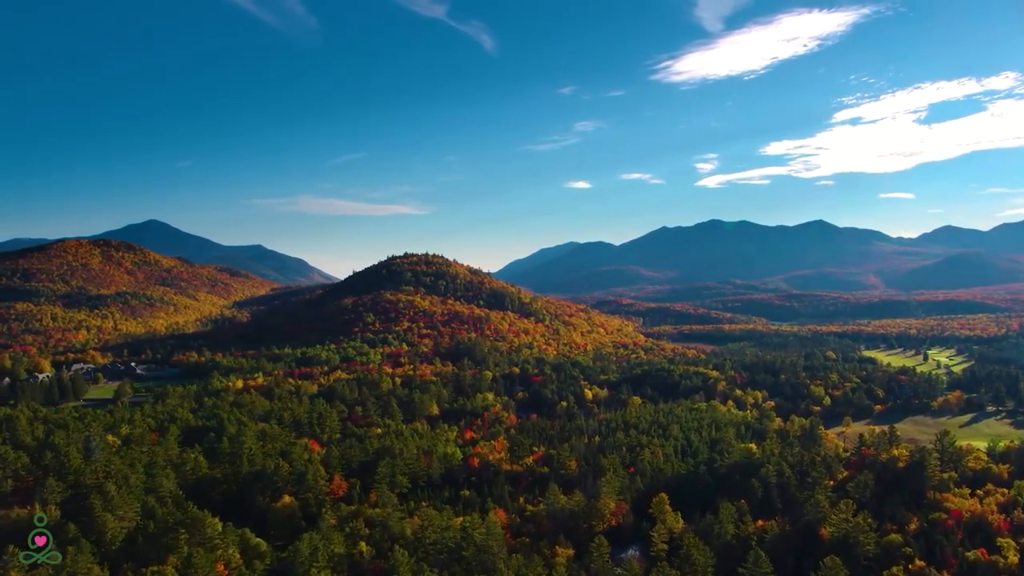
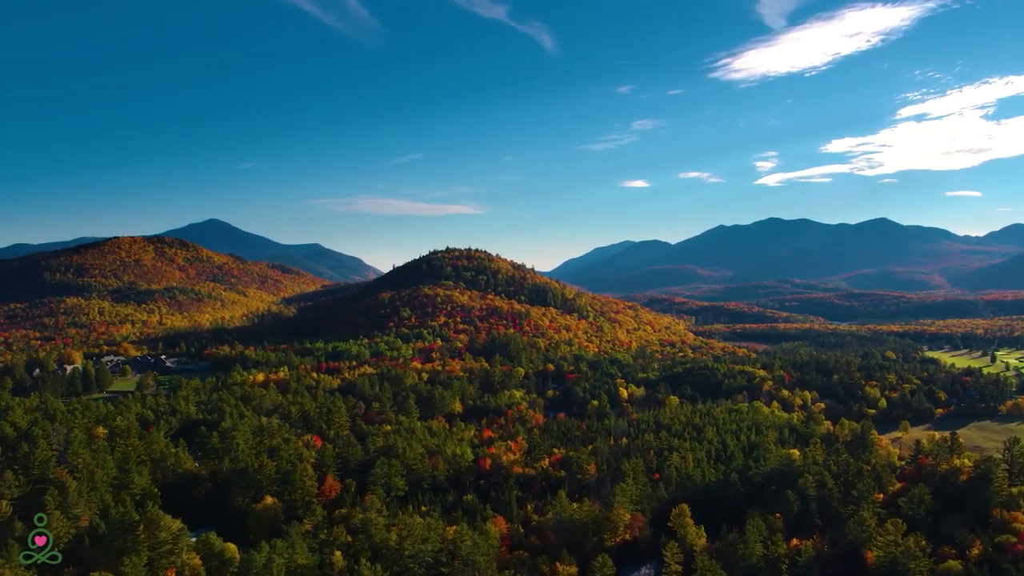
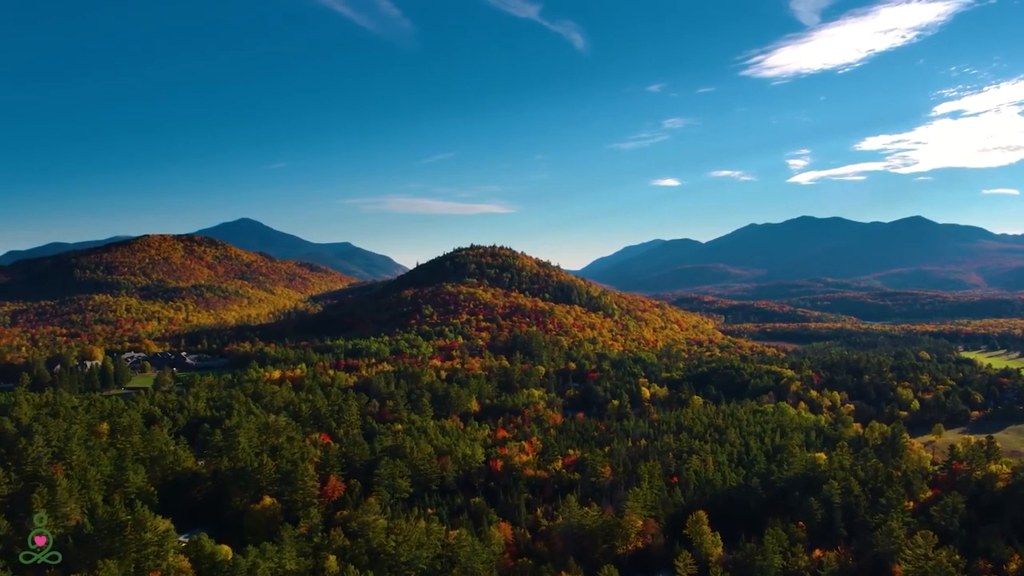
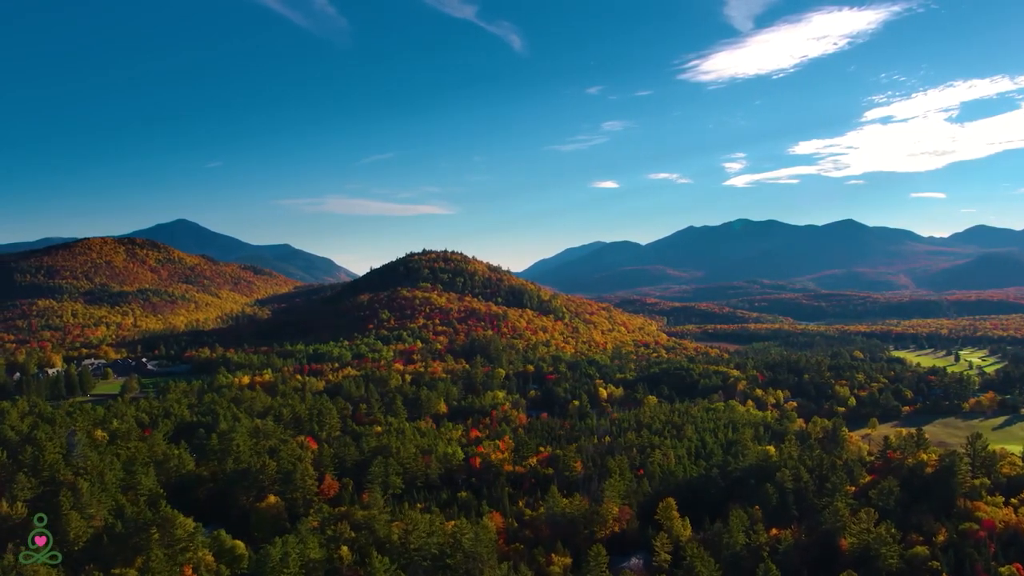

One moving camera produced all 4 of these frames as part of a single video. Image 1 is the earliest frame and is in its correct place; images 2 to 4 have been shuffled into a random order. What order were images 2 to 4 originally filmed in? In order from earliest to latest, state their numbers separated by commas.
4, 2, 3
